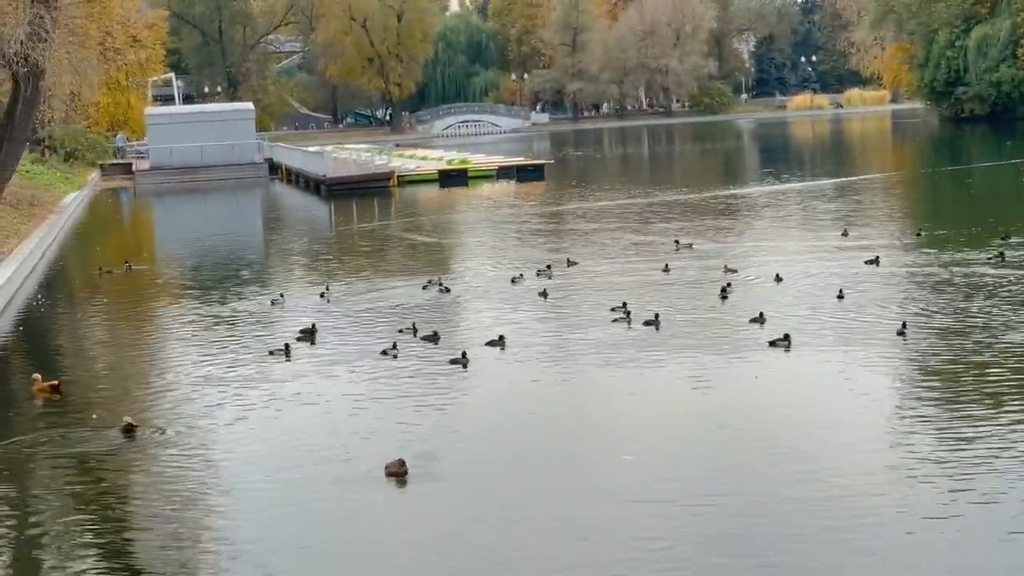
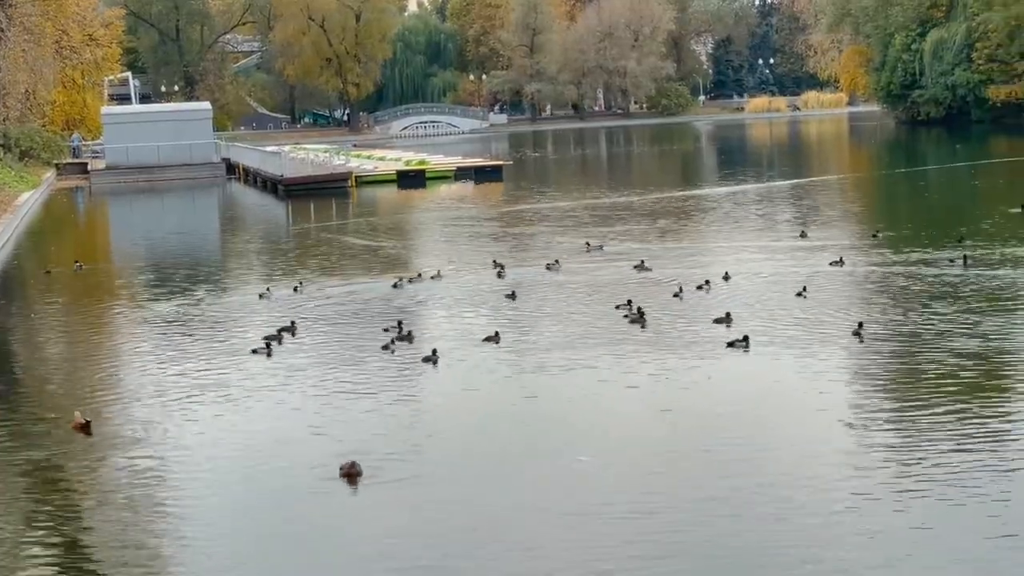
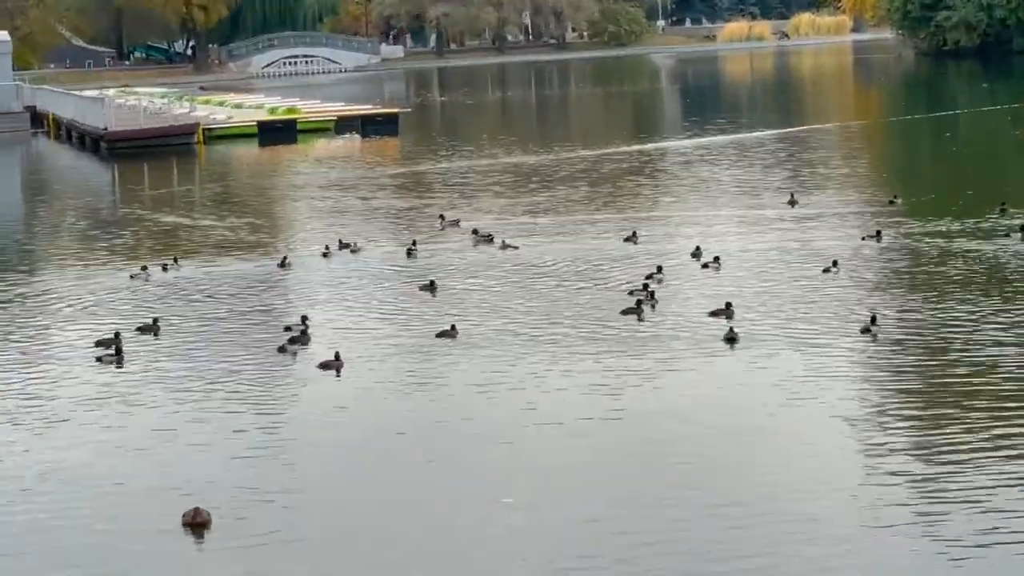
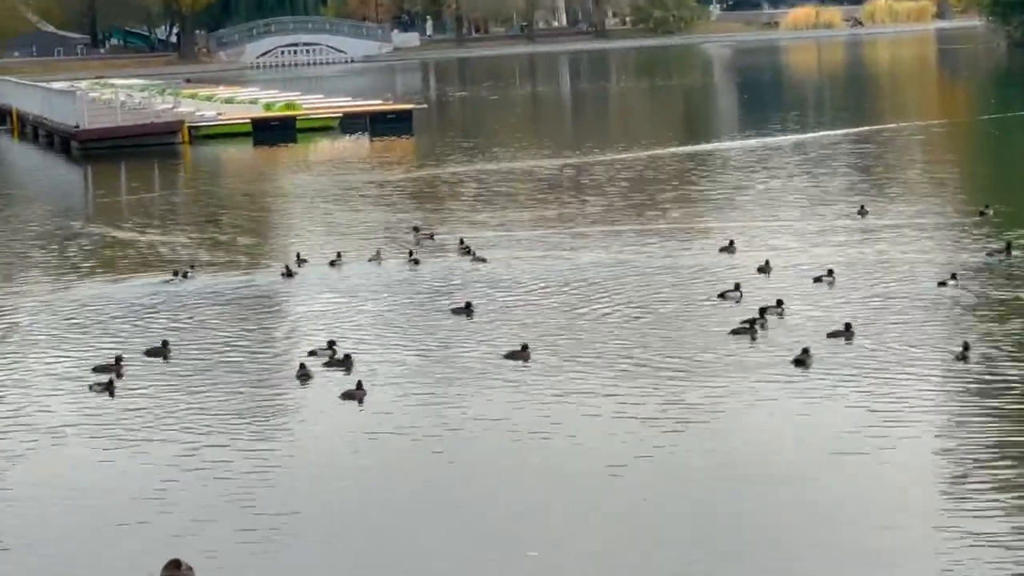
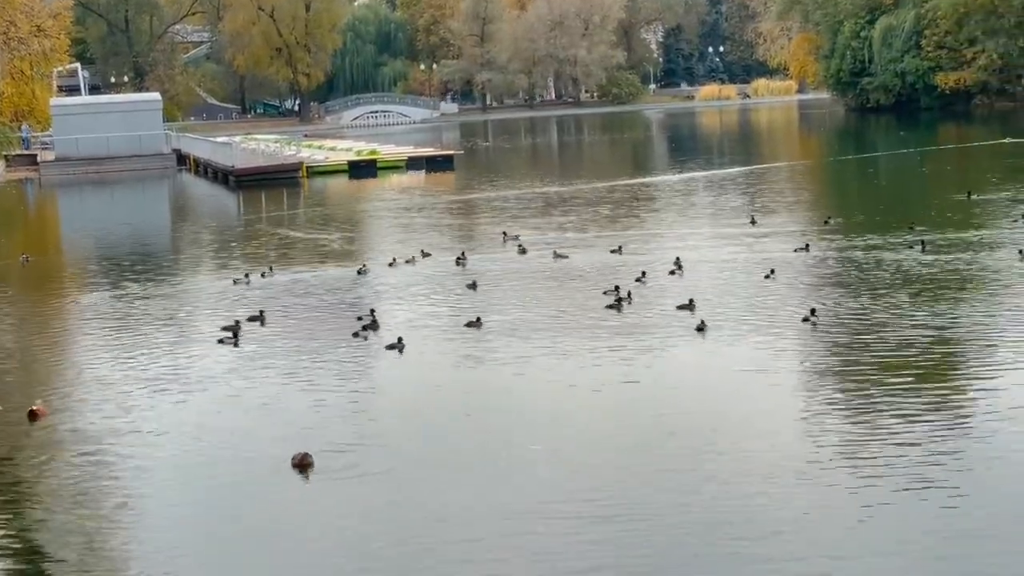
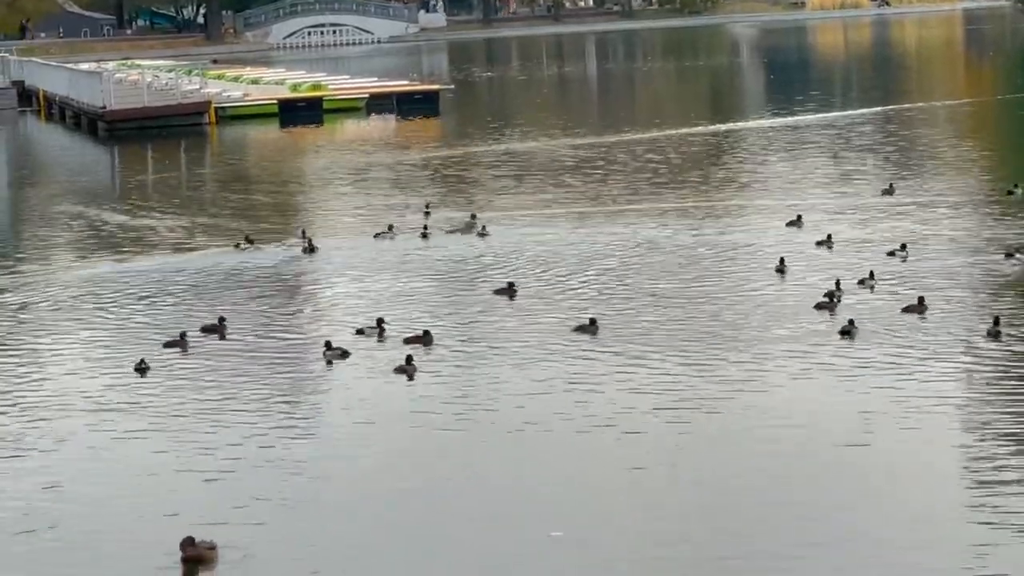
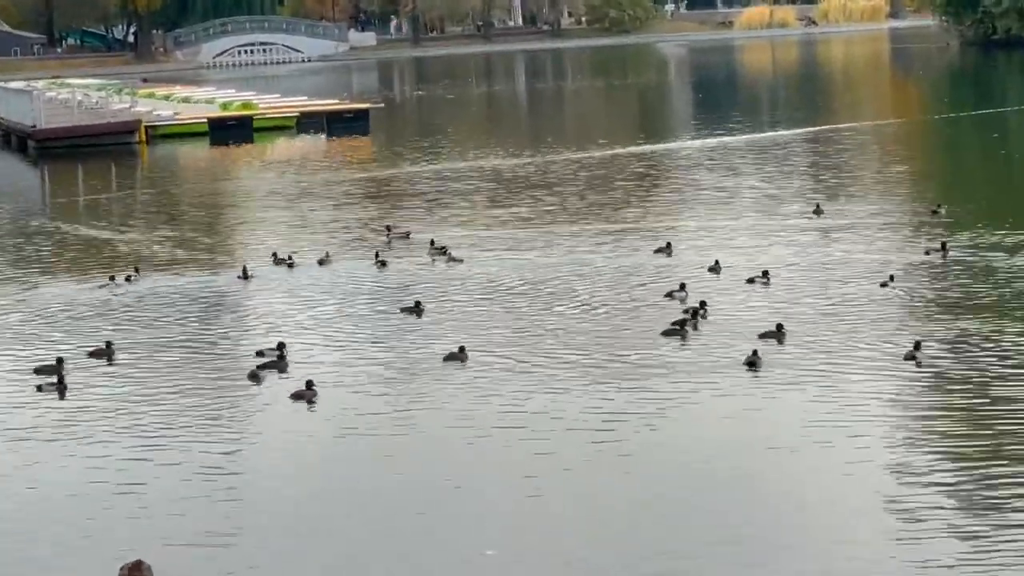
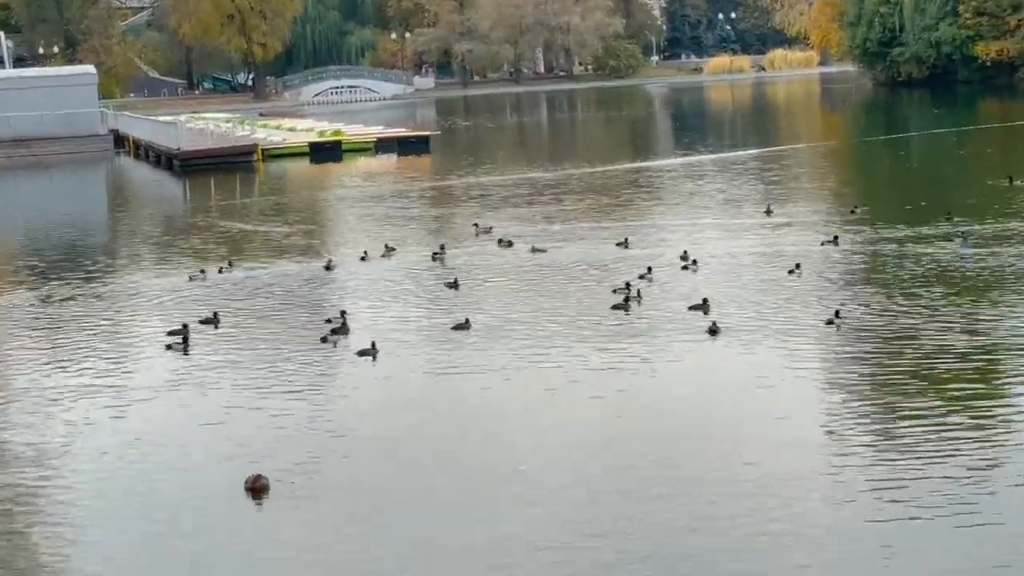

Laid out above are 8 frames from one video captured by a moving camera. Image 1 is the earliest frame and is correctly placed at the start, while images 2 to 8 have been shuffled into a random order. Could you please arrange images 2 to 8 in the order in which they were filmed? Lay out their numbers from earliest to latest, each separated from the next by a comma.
2, 5, 8, 3, 7, 4, 6
